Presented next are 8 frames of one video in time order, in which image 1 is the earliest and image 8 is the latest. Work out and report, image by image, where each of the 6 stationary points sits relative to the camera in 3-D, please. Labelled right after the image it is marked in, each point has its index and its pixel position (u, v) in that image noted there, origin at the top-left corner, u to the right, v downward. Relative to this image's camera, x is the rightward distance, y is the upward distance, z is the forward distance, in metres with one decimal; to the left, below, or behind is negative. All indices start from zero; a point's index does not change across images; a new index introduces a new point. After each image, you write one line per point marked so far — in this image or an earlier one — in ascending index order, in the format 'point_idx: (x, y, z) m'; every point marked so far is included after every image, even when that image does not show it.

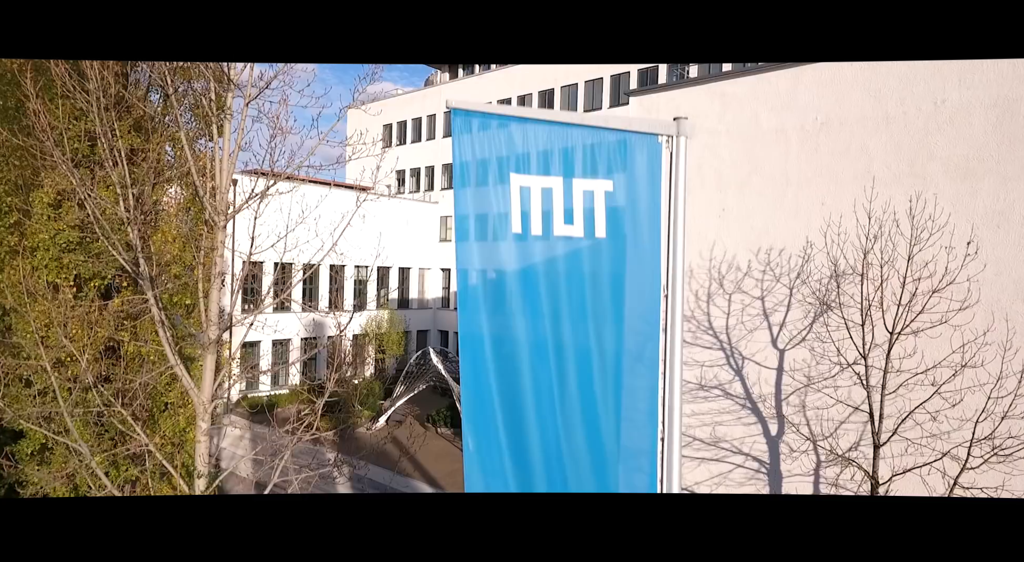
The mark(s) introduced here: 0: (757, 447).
0: (+3.9, -2.6, +10.4) m
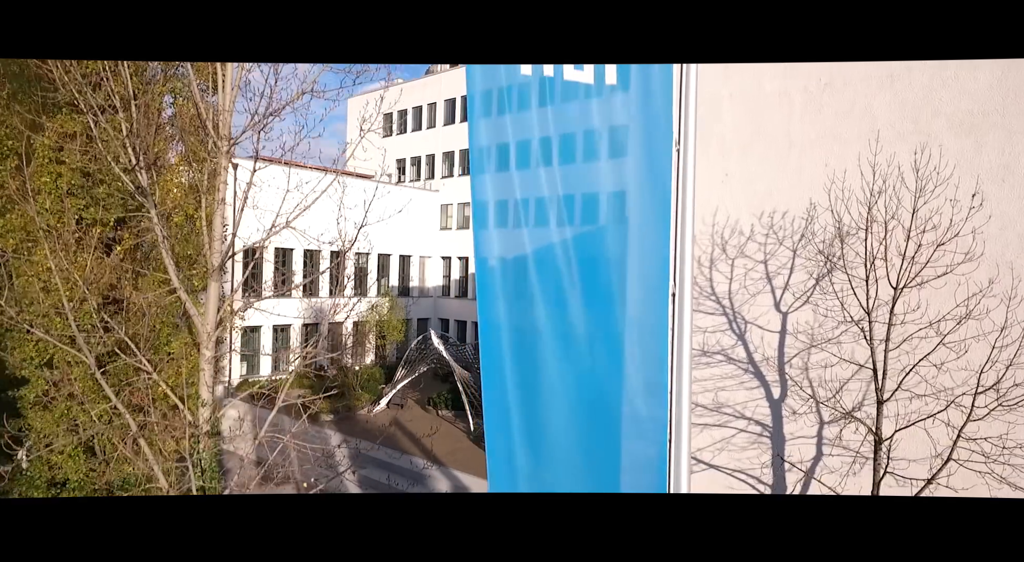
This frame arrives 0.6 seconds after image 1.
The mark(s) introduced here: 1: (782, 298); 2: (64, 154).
0: (+3.9, -2.1, +10.4) m
1: (+4.2, -0.3, +10.2) m
2: (-5.1, +1.4, +7.5) m
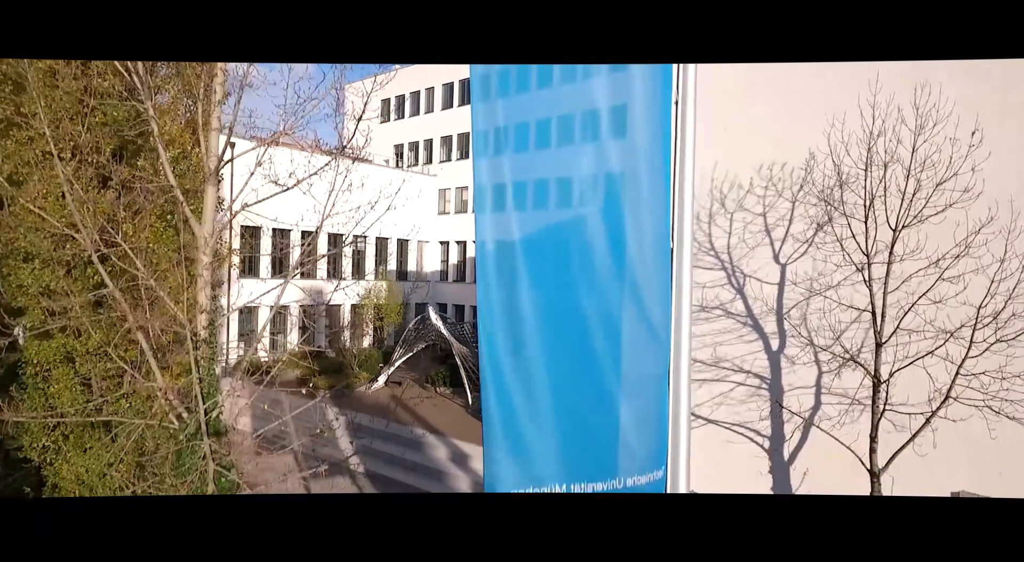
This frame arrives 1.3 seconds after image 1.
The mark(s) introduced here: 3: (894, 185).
0: (+3.9, -1.3, +10.4) m
1: (+4.2, +0.5, +10.2) m
2: (-5.1, +2.2, +7.4) m
3: (+5.3, +1.3, +9.2) m
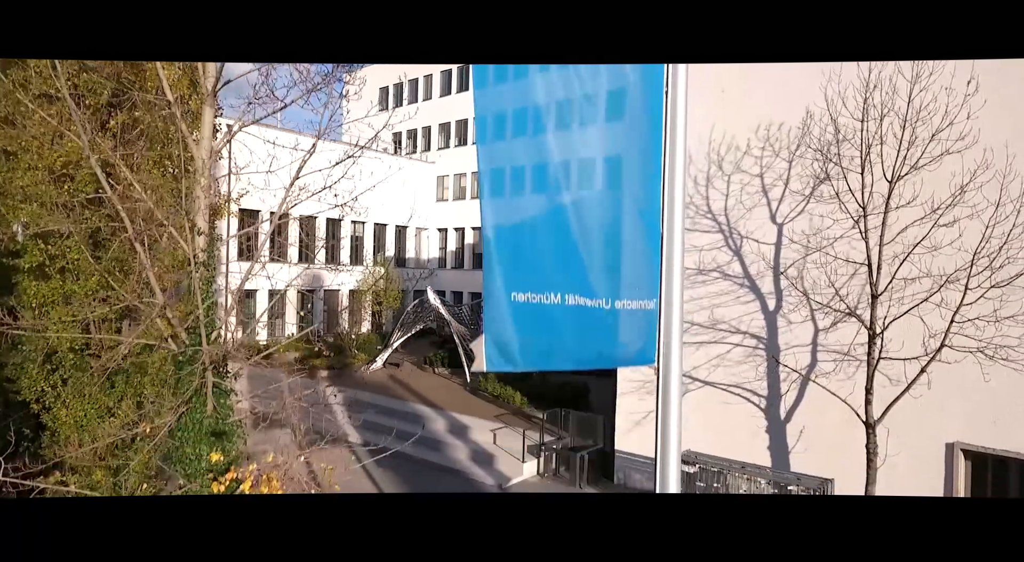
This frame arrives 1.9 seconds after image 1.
0: (+3.8, -0.7, +10.4) m
1: (+4.1, +1.1, +10.2) m
2: (-5.1, +2.9, +7.5) m
3: (+5.3, +2.0, +9.3) m
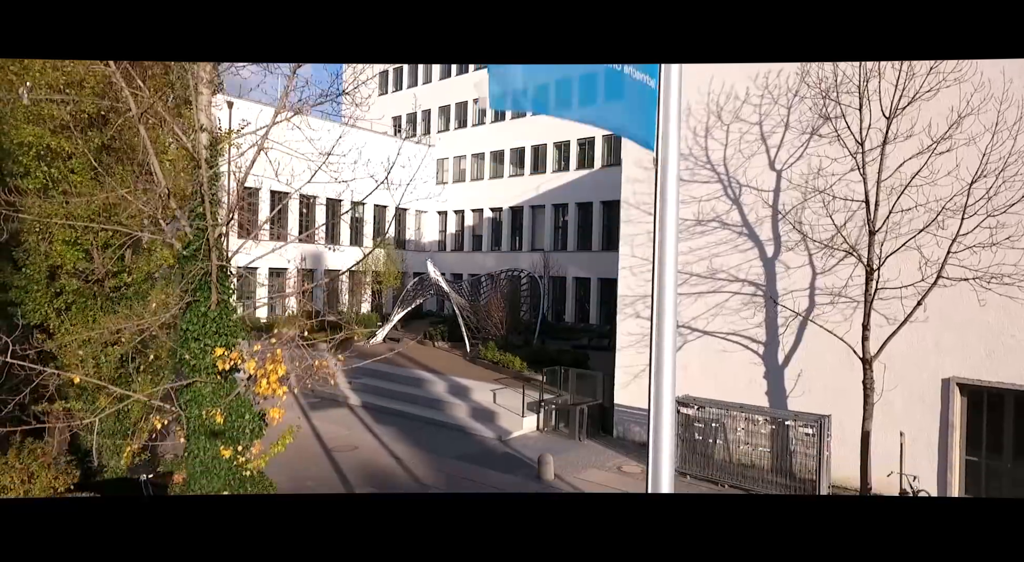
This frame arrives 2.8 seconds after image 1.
0: (+3.8, +0.2, +10.5) m
1: (+4.1, +1.9, +10.3) m
2: (-5.1, +3.7, +7.5) m
3: (+5.3, +2.8, +9.4) m
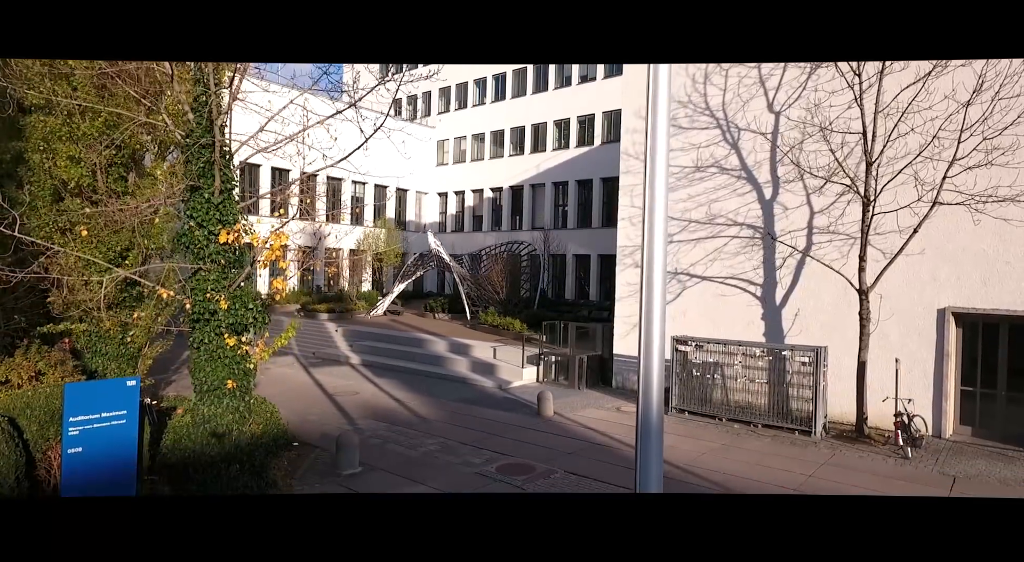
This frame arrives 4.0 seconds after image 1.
0: (+3.8, +1.1, +10.6) m
1: (+4.1, +2.9, +10.4) m
2: (-5.0, +4.7, +7.6) m
3: (+5.3, +3.7, +9.4) m
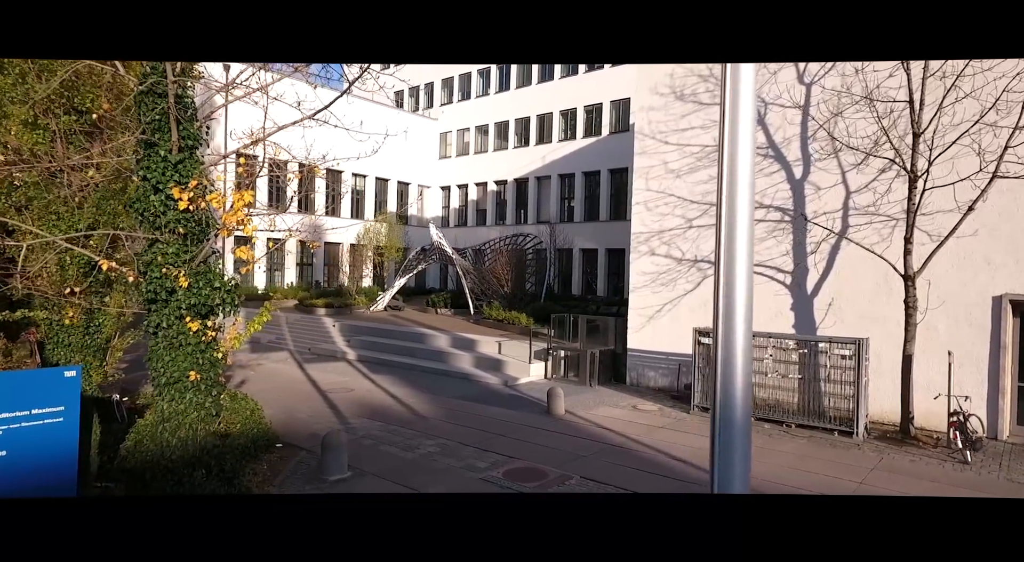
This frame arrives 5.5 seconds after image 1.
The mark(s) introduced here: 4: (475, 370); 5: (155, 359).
0: (+3.9, +1.3, +9.7) m
1: (+4.2, +3.1, +9.5) m
2: (-5.0, +4.9, +6.8) m
3: (+5.4, +3.9, +8.6) m
4: (-0.7, -1.7, +12.7) m
5: (-3.0, -0.7, +5.5) m
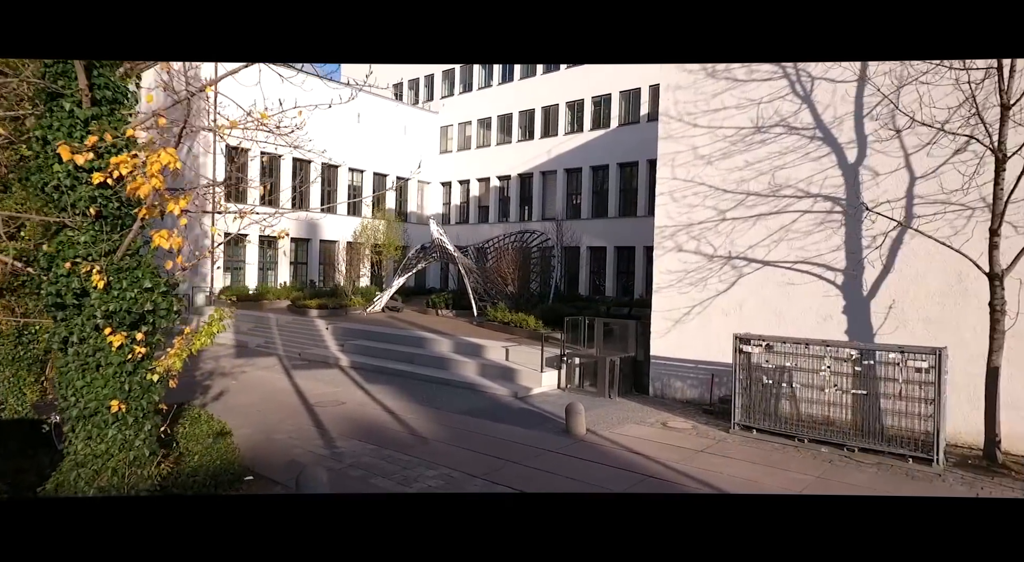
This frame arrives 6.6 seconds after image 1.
0: (+4.1, +1.3, +8.5) m
1: (+4.4, +3.1, +8.3) m
2: (-4.8, +4.9, +5.5) m
3: (+5.6, +3.9, +7.3) m
4: (-0.6, -1.7, +11.4) m
5: (-2.9, -0.7, +4.3) m
